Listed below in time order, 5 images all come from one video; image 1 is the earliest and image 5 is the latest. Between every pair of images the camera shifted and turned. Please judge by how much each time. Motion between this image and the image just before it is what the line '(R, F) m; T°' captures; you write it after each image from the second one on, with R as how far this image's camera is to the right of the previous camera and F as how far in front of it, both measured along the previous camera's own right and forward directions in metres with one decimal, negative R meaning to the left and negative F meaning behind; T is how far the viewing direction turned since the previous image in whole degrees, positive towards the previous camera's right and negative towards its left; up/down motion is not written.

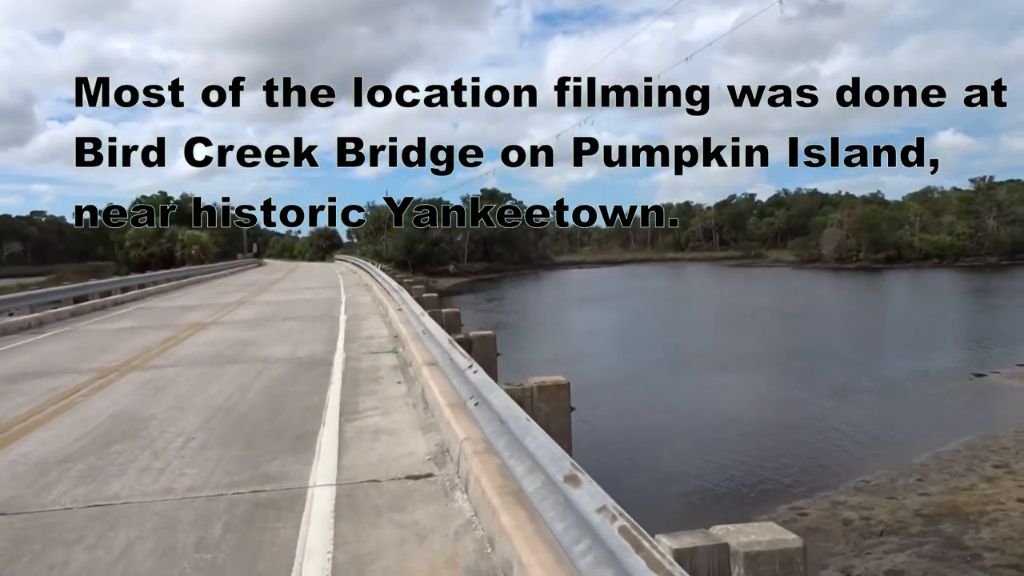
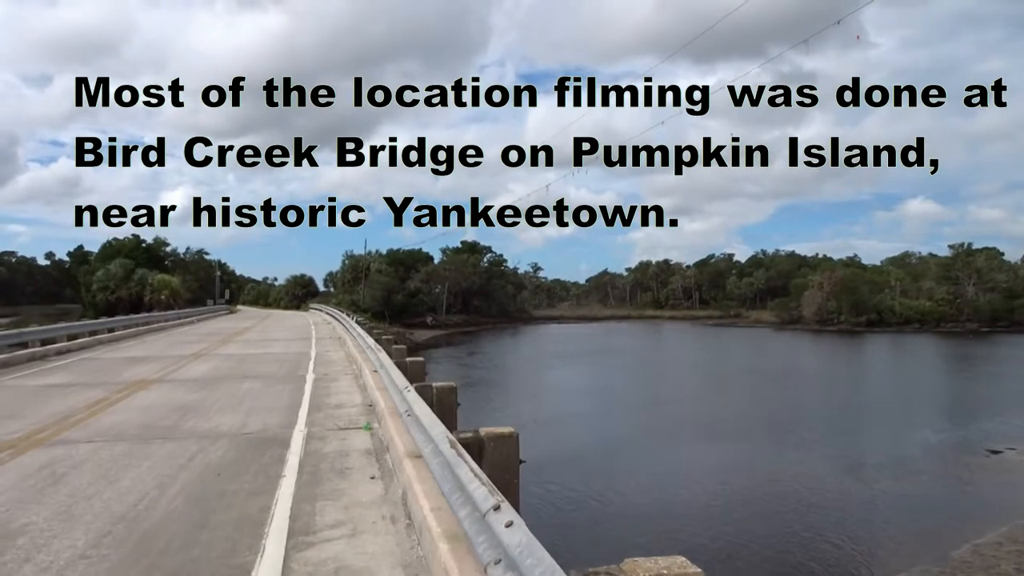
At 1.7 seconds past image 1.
(-0.3, +1.7) m; +2°
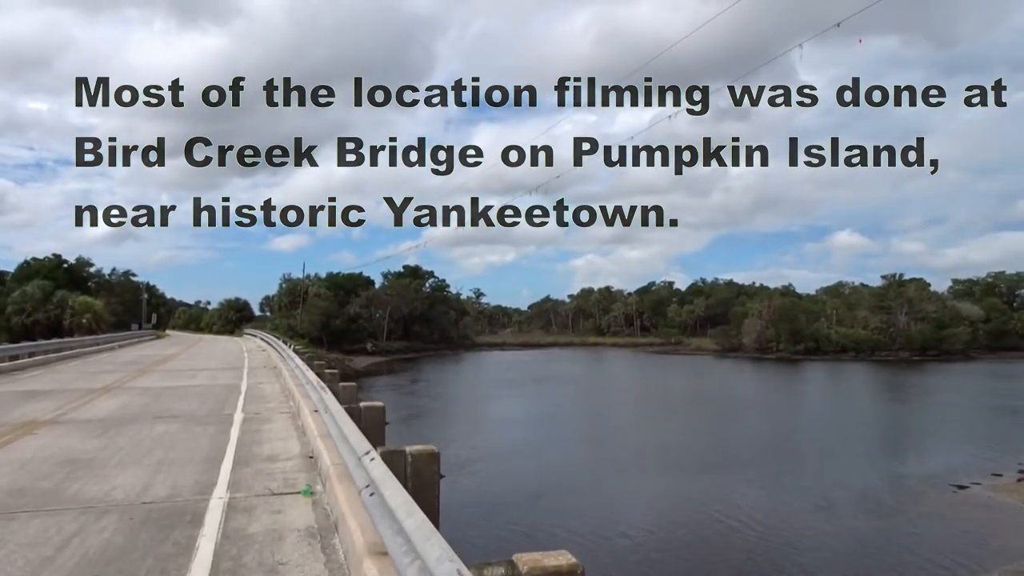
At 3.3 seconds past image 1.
(-0.3, +1.6) m; +4°
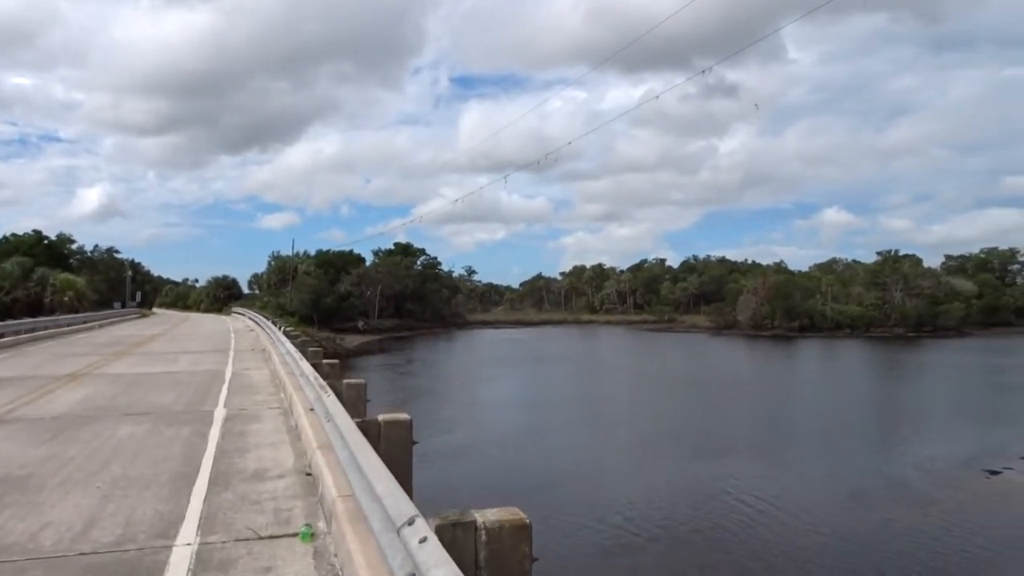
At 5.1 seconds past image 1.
(-0.4, +1.6) m; +1°
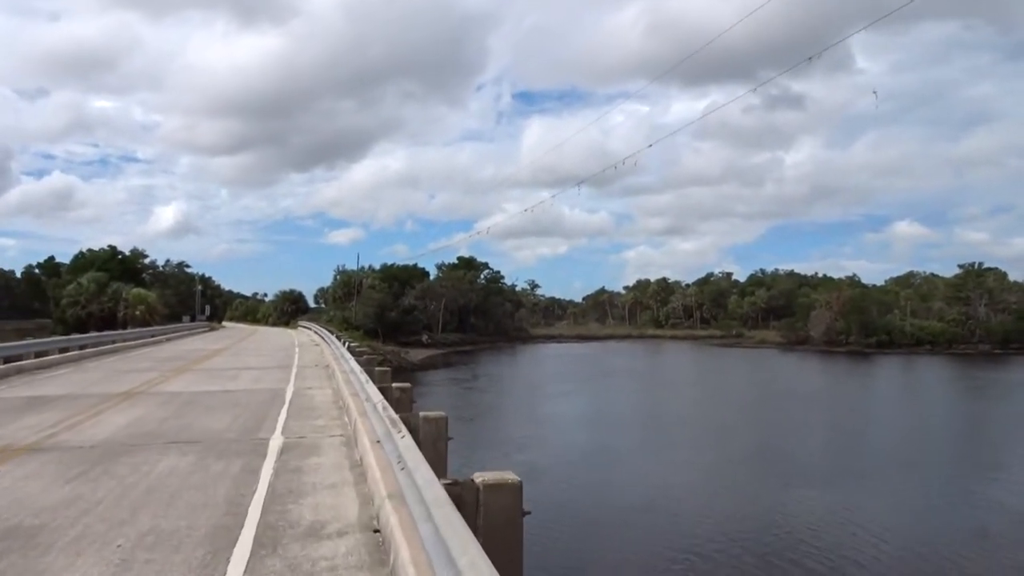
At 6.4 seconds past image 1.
(-0.3, +1.3) m; -4°
